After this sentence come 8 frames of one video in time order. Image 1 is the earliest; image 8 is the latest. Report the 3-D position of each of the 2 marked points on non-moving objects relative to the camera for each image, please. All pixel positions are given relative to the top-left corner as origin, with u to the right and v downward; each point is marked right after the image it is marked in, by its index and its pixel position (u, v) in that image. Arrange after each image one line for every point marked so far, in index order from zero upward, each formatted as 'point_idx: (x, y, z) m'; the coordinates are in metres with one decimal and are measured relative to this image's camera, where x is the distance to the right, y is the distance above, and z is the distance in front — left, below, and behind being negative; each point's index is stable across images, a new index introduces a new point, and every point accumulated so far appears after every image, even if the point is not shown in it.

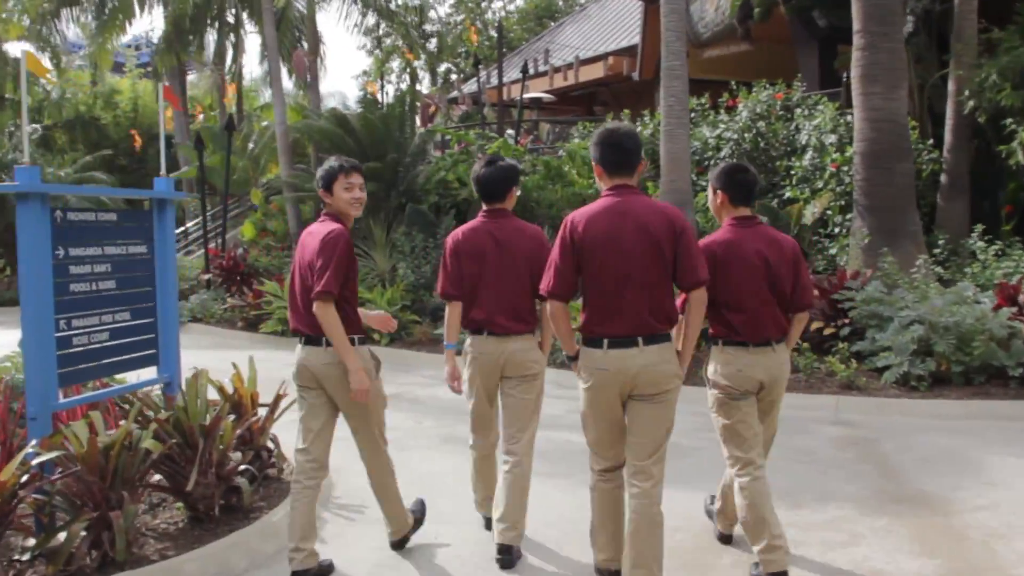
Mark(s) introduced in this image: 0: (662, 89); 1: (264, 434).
0: (+2.7, +3.6, +12.9) m
1: (-1.8, -1.1, +5.2) m
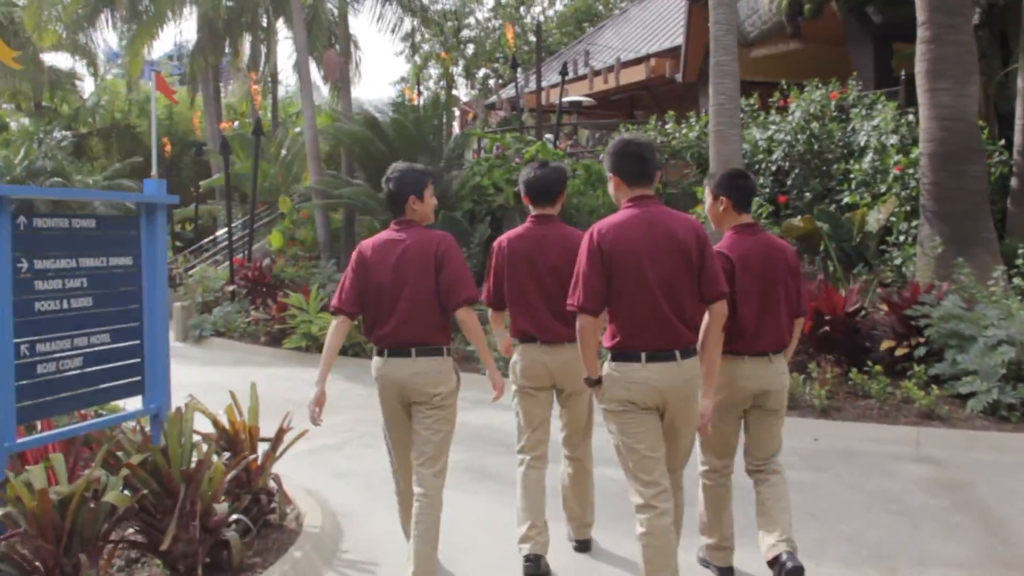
0: (+3.4, +3.4, +12.1) m
1: (-1.6, -1.2, +4.6) m
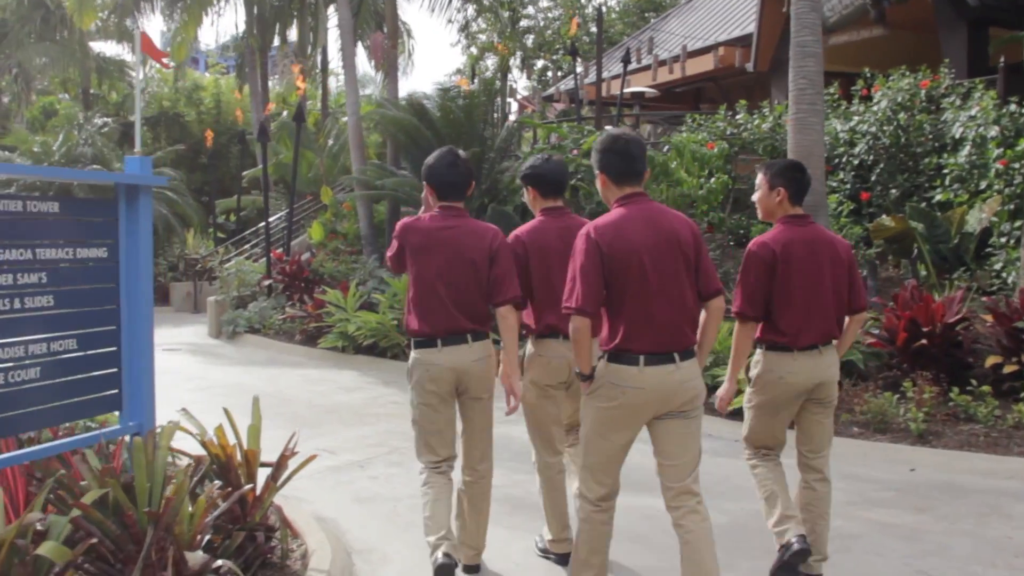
0: (+4.2, +3.3, +10.9) m
1: (-1.4, -1.2, +3.8) m
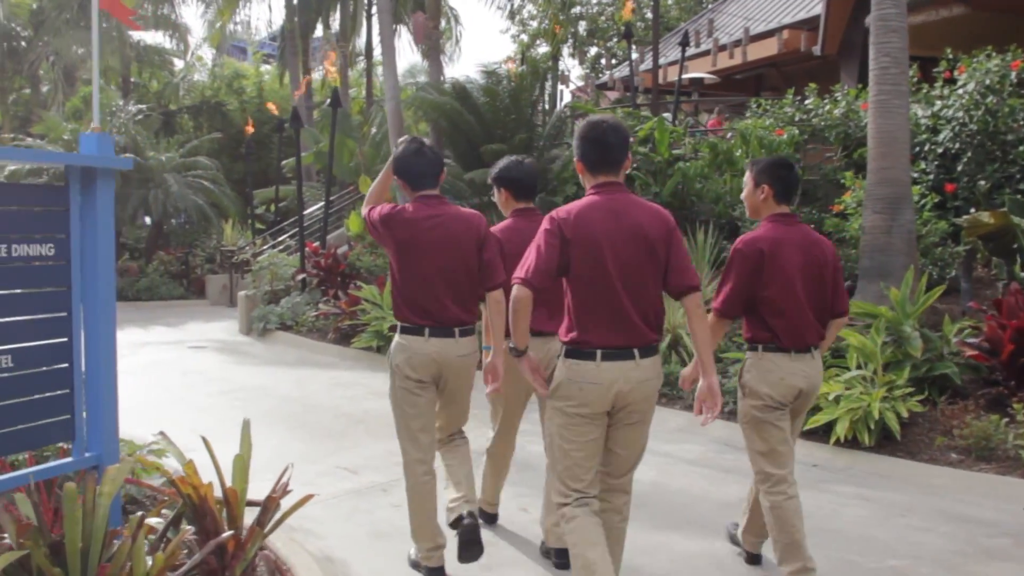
0: (+4.9, +3.3, +9.8) m
1: (-1.2, -1.2, +3.2) m
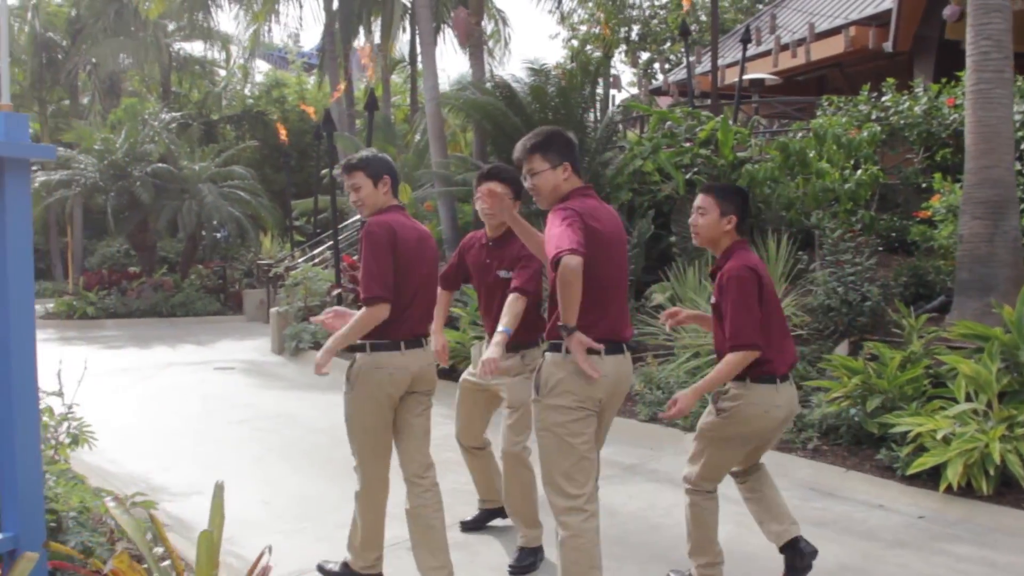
0: (+5.6, +3.1, +8.7) m
1: (-1.0, -1.3, +2.4) m
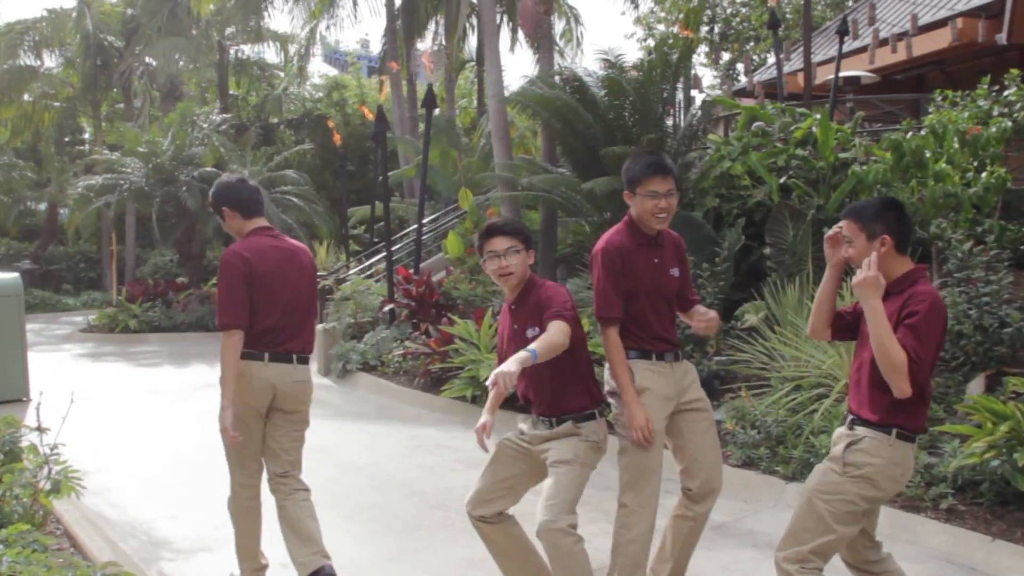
0: (+6.3, +2.8, +7.2) m
1: (-0.8, -1.4, +1.5) m
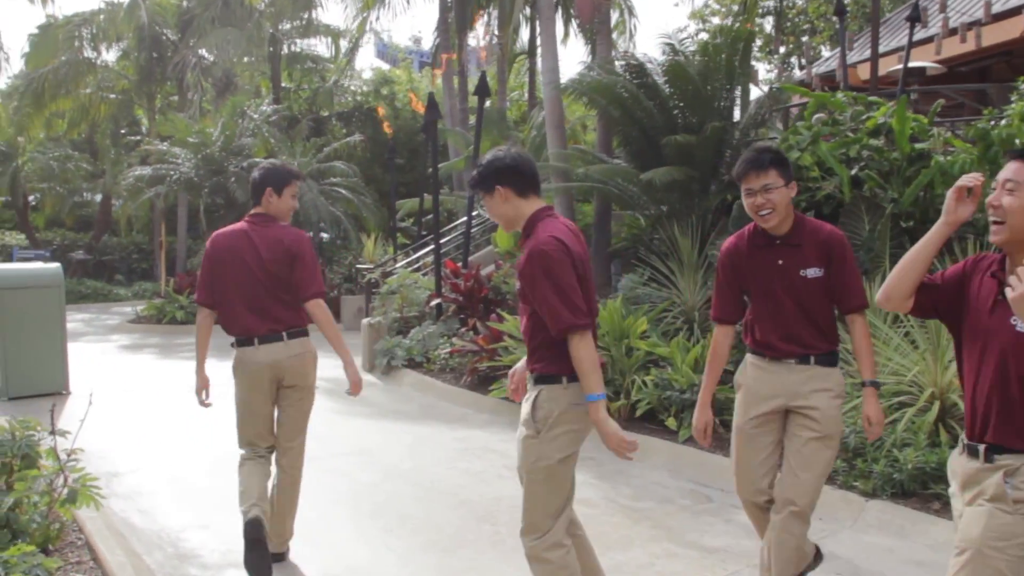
0: (+6.8, +2.8, +6.3) m
1: (-0.8, -1.4, +1.2) m
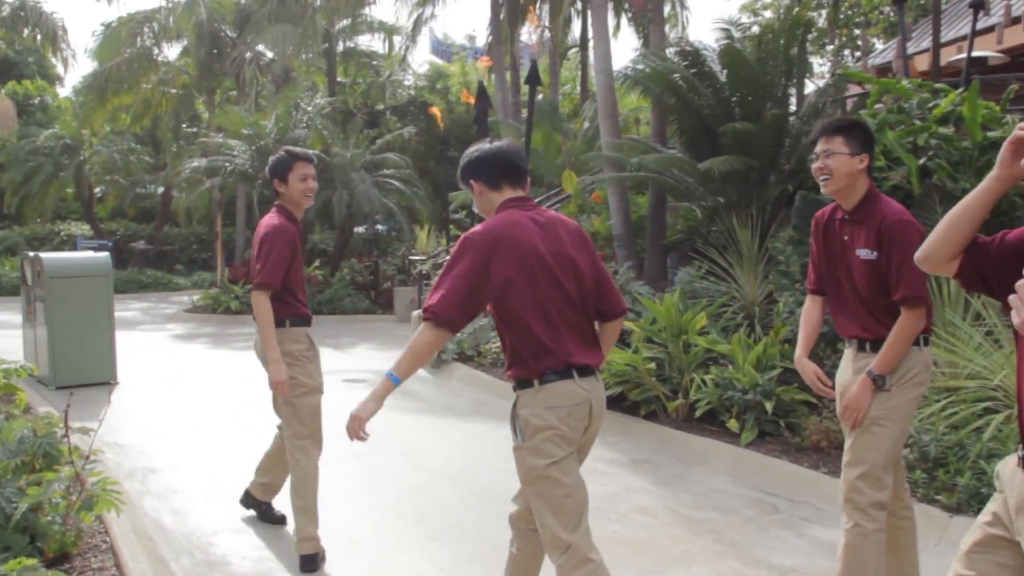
0: (+7.3, +2.8, +5.6) m
1: (-0.7, -1.4, +1.1) m
